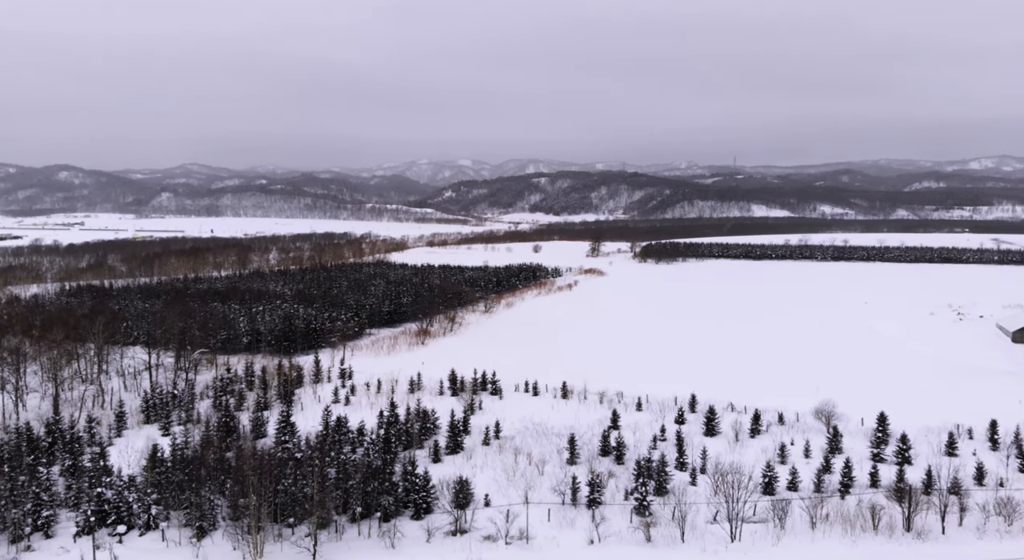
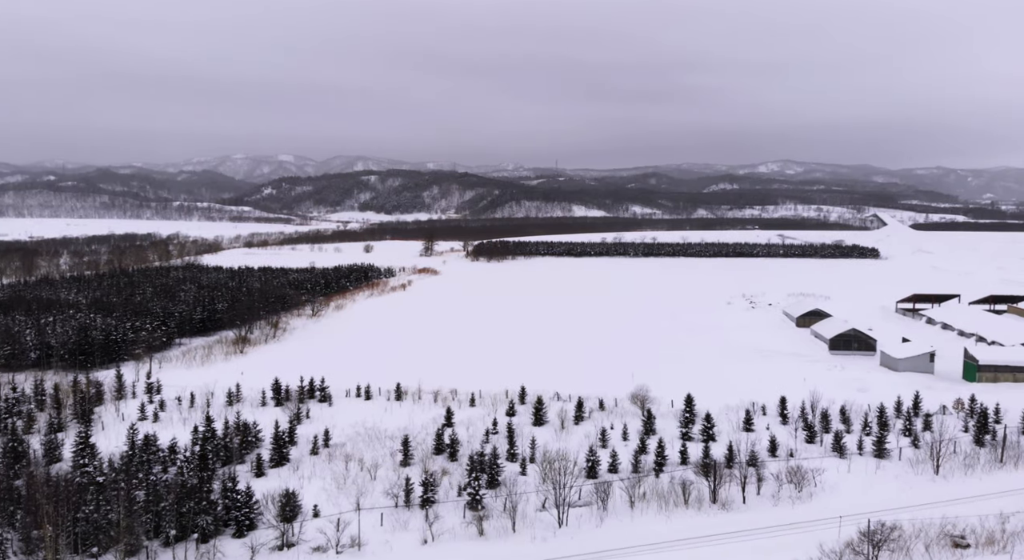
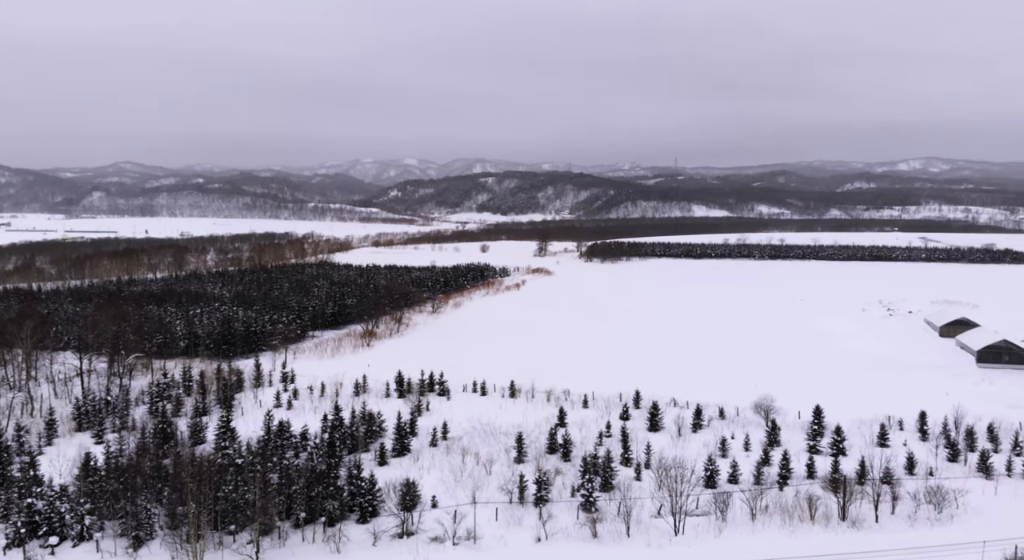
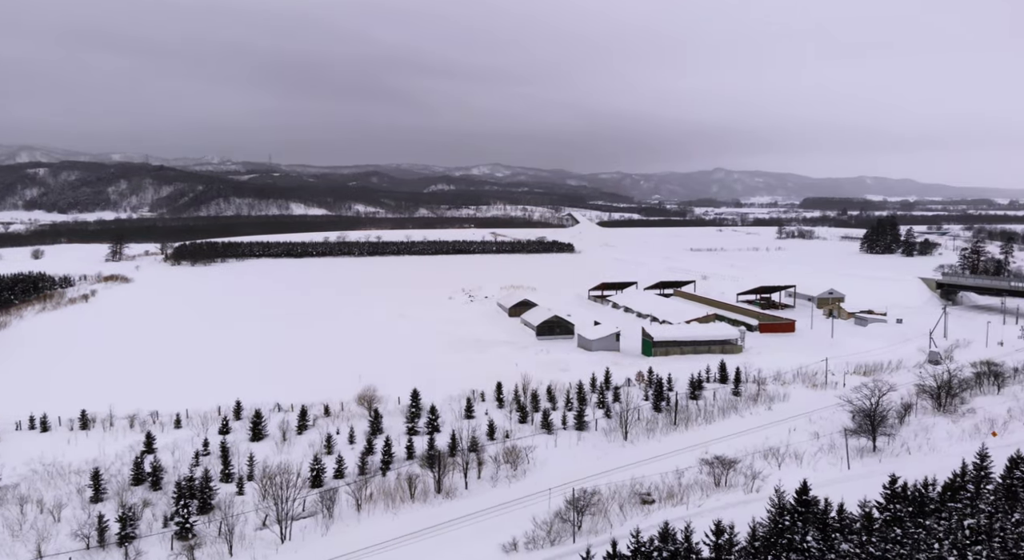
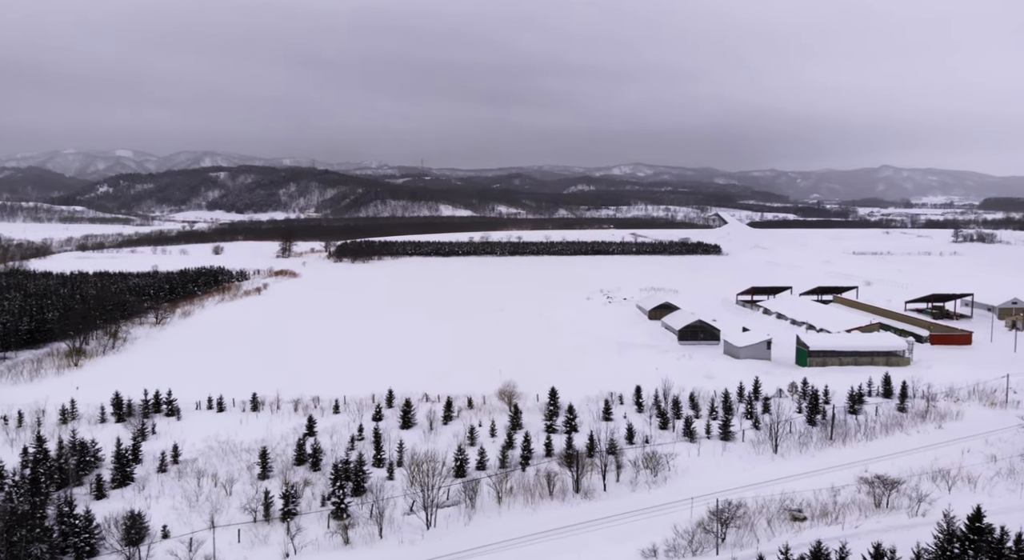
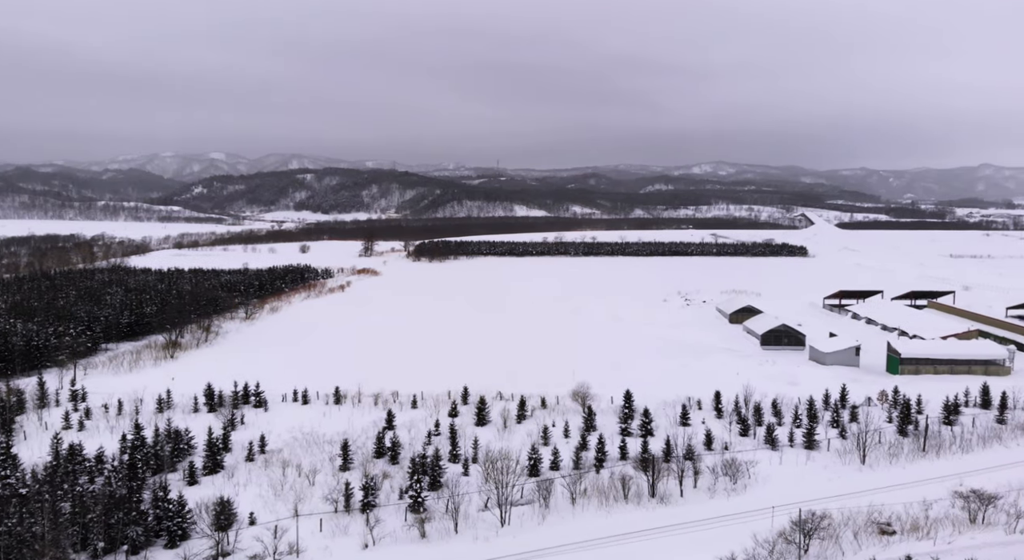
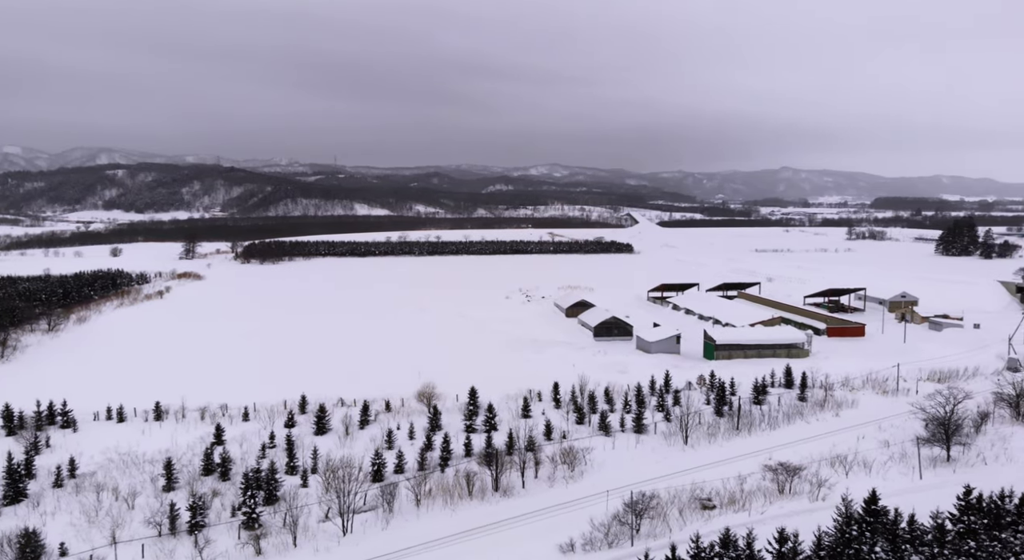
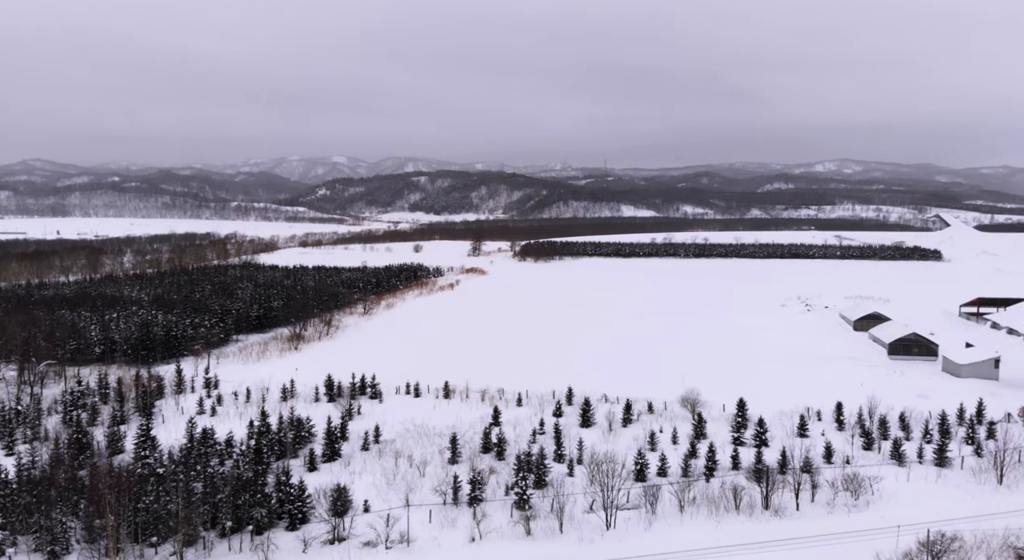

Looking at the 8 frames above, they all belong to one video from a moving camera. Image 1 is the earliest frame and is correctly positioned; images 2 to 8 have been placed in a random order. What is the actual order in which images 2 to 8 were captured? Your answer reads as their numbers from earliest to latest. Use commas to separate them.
3, 8, 2, 6, 5, 7, 4
